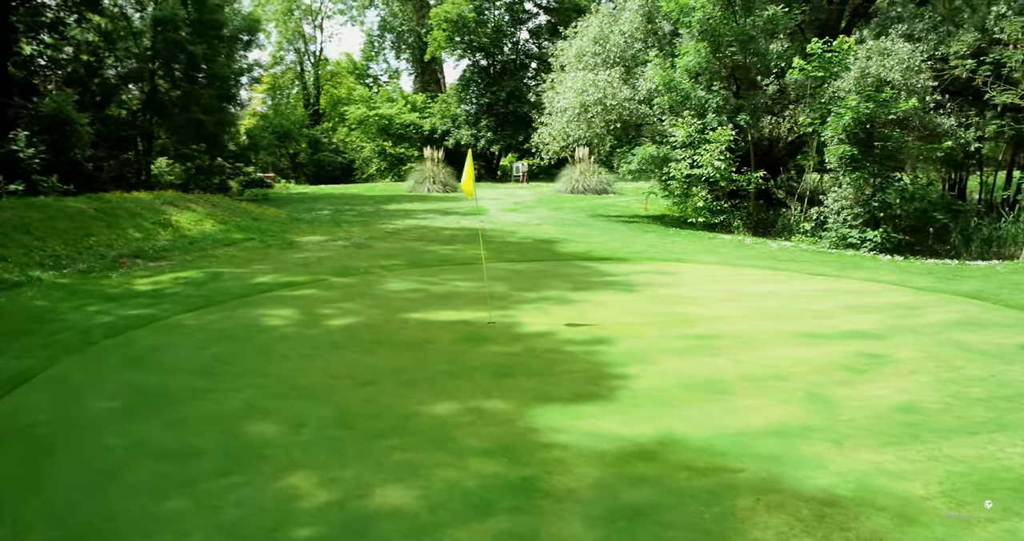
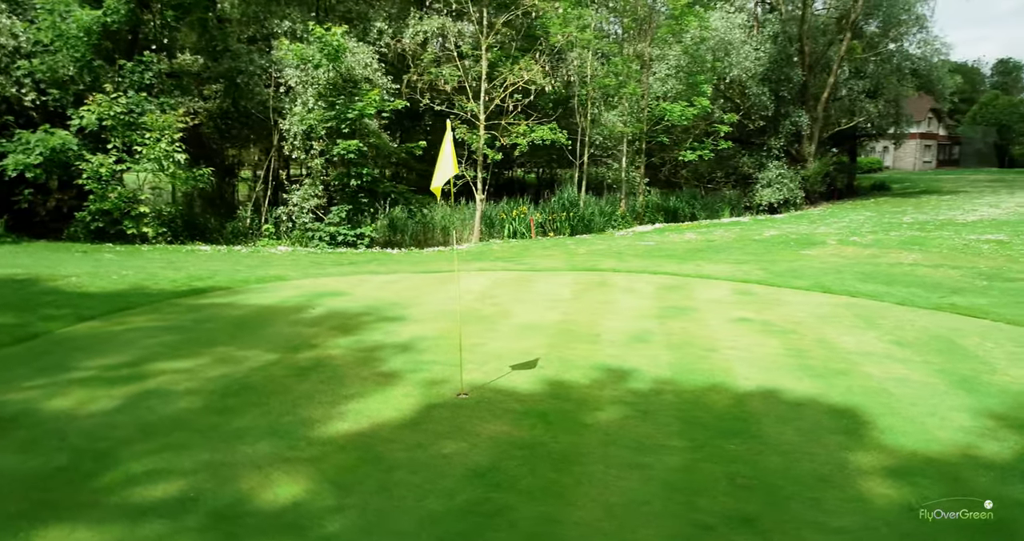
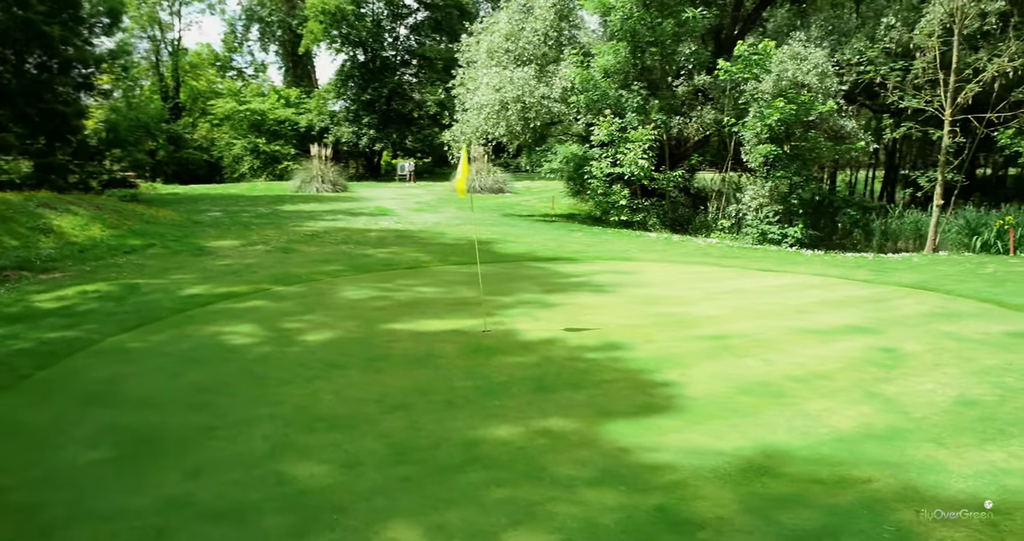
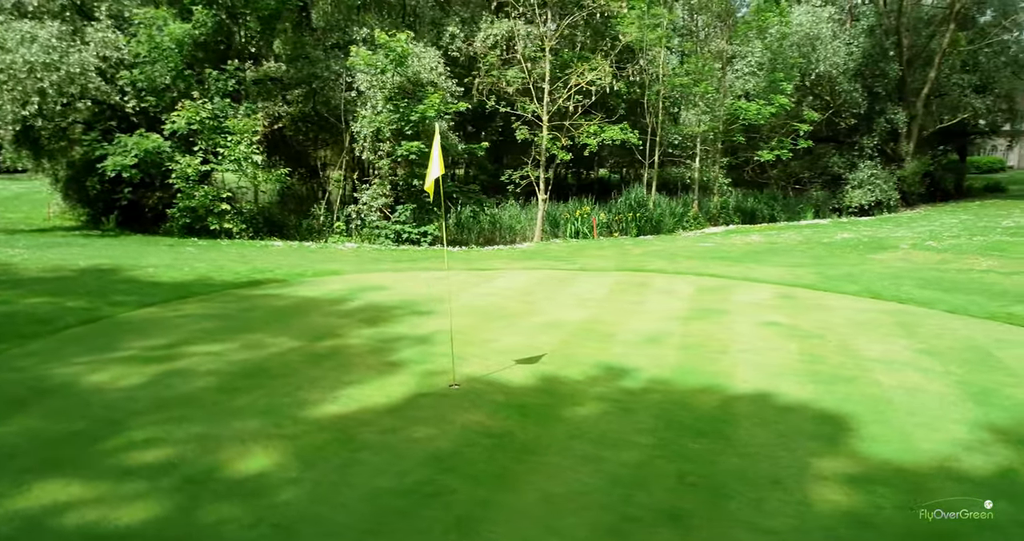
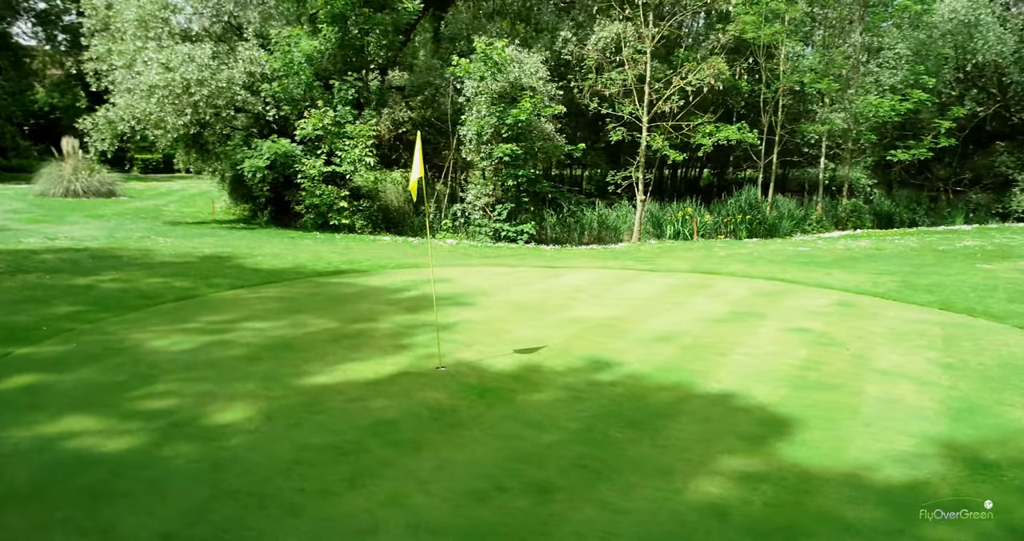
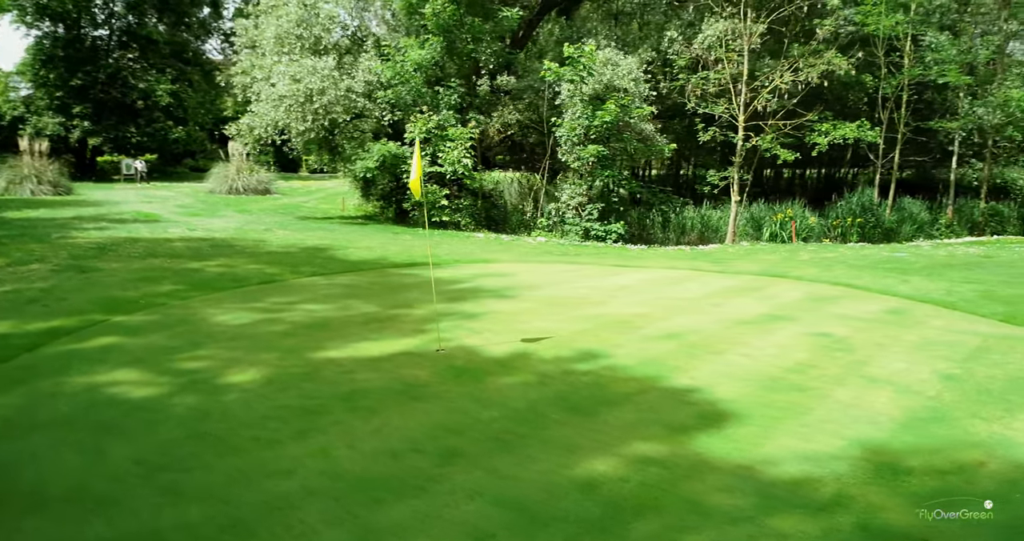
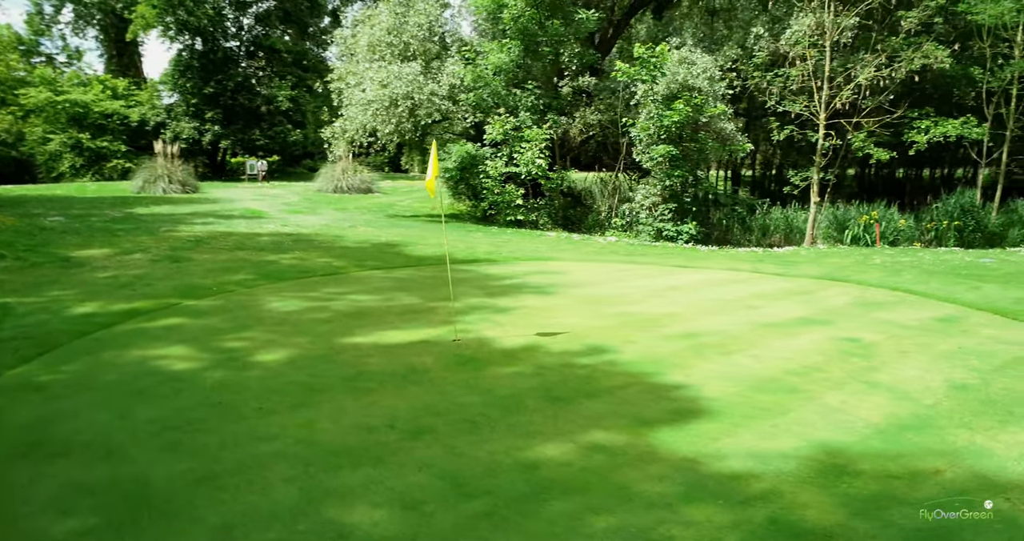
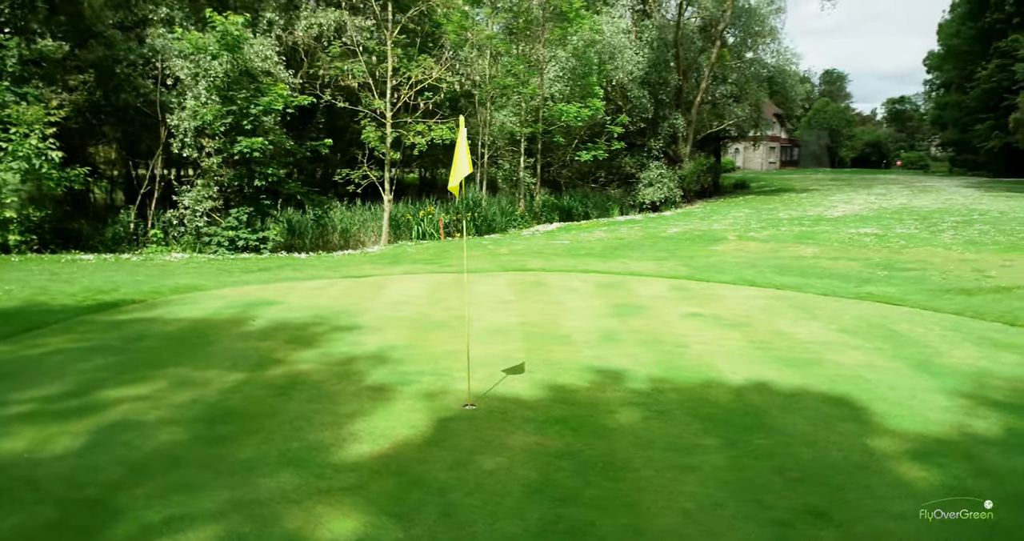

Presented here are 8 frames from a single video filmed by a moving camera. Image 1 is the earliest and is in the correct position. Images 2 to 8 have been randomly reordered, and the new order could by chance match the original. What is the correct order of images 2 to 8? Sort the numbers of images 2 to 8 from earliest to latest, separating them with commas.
3, 7, 6, 5, 4, 2, 8
